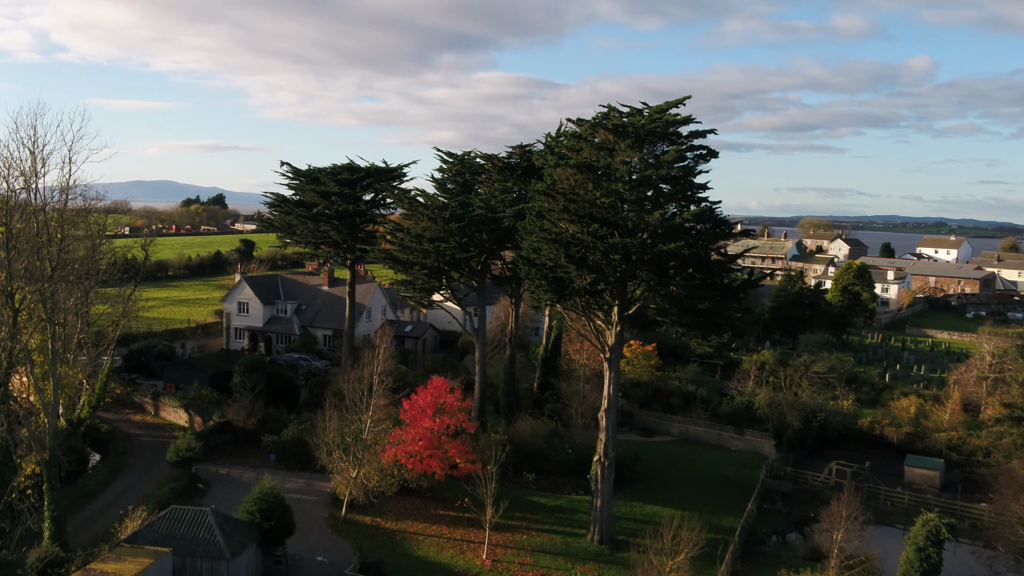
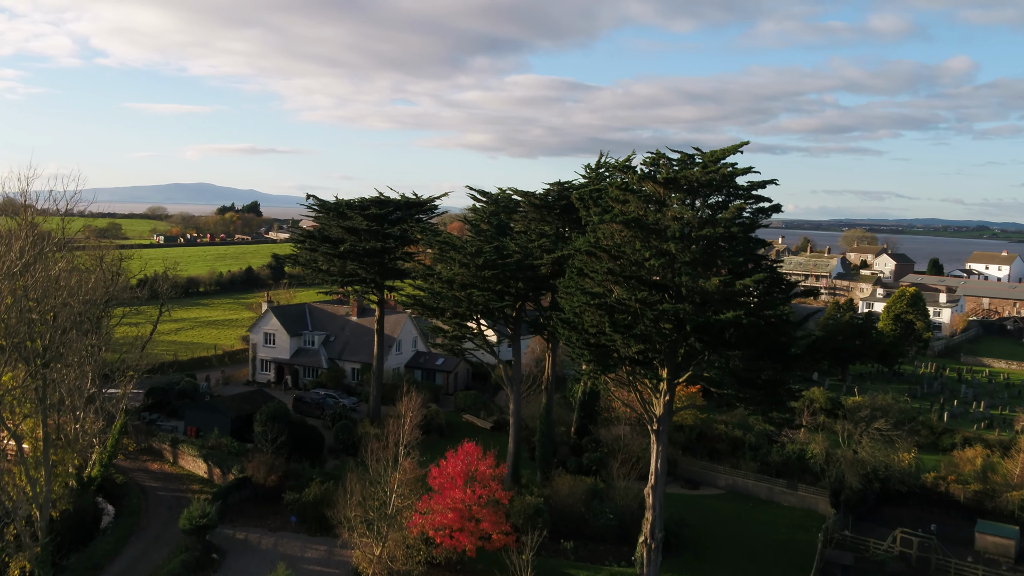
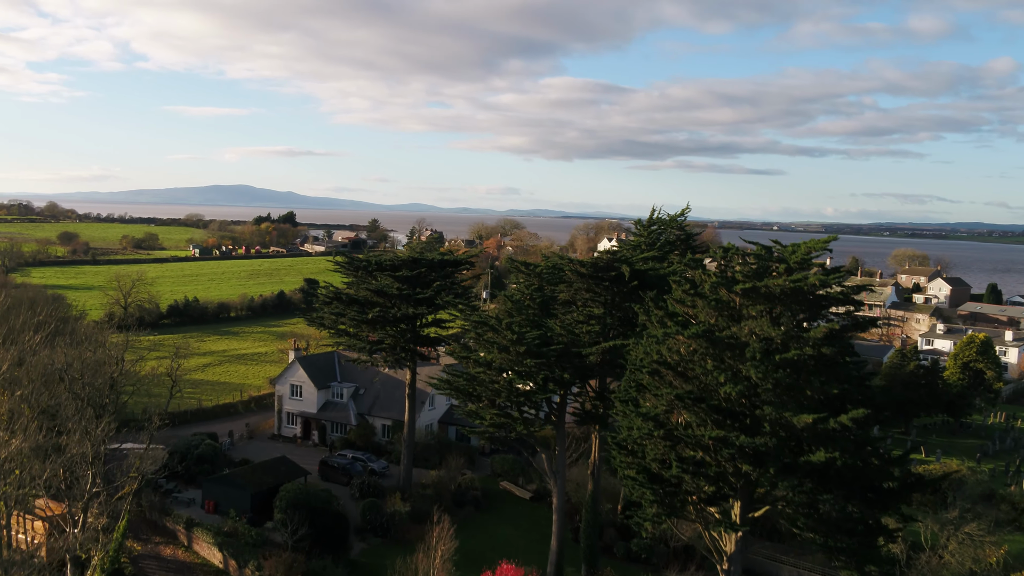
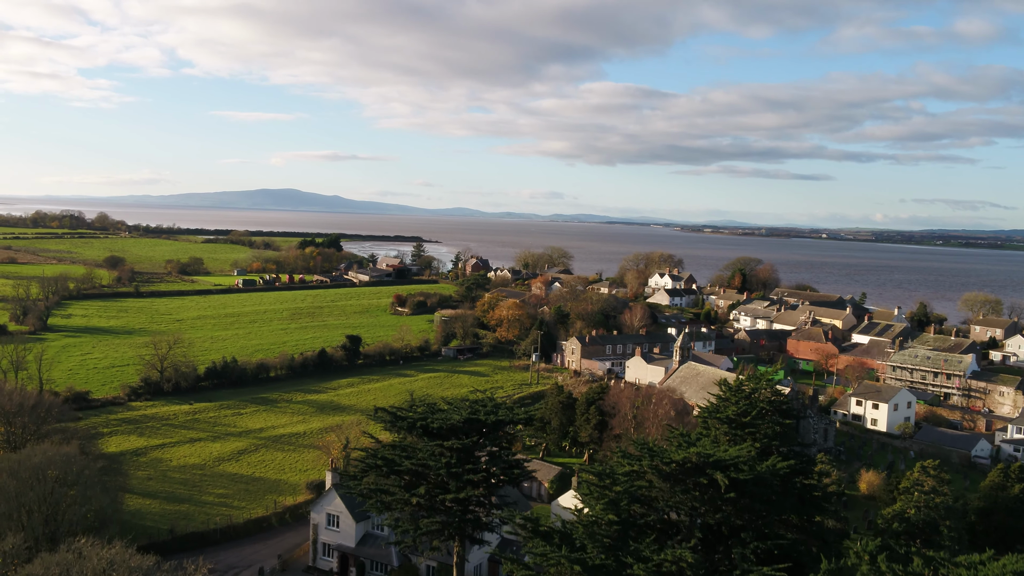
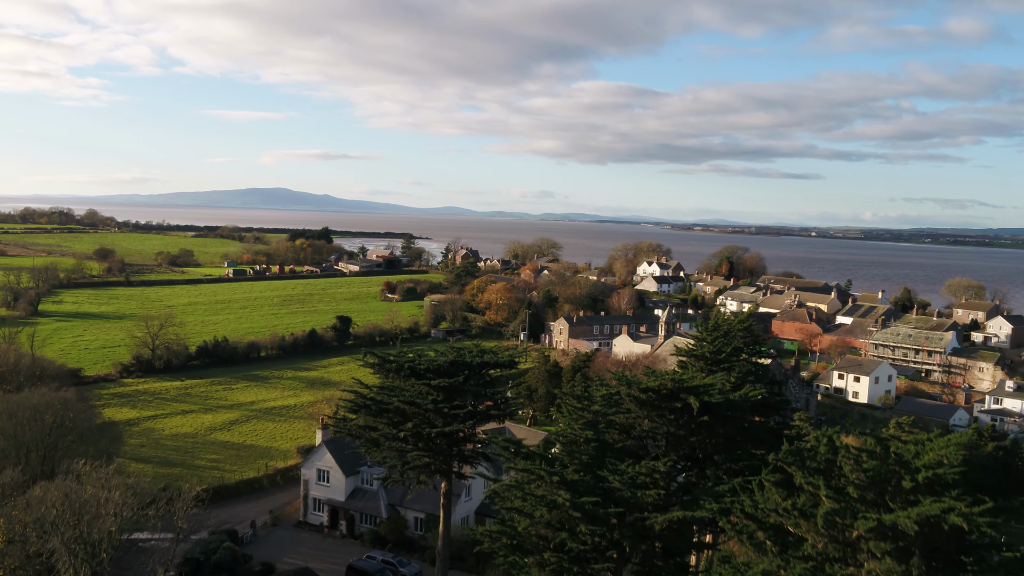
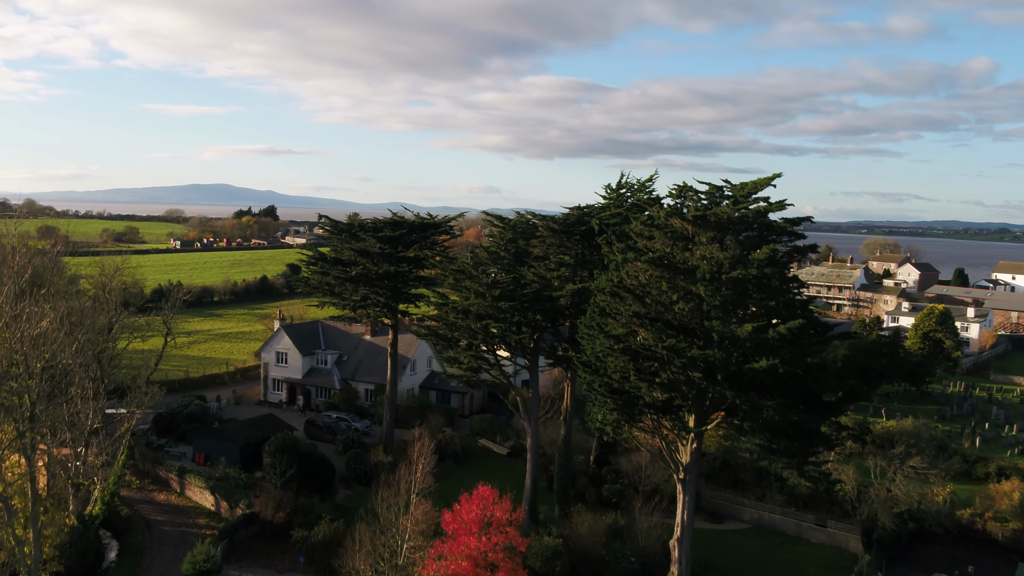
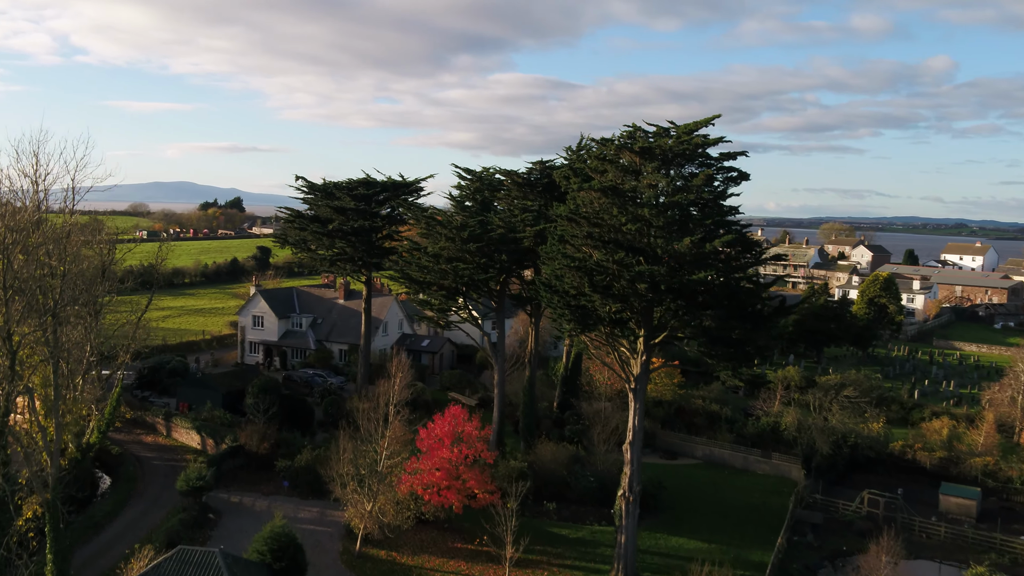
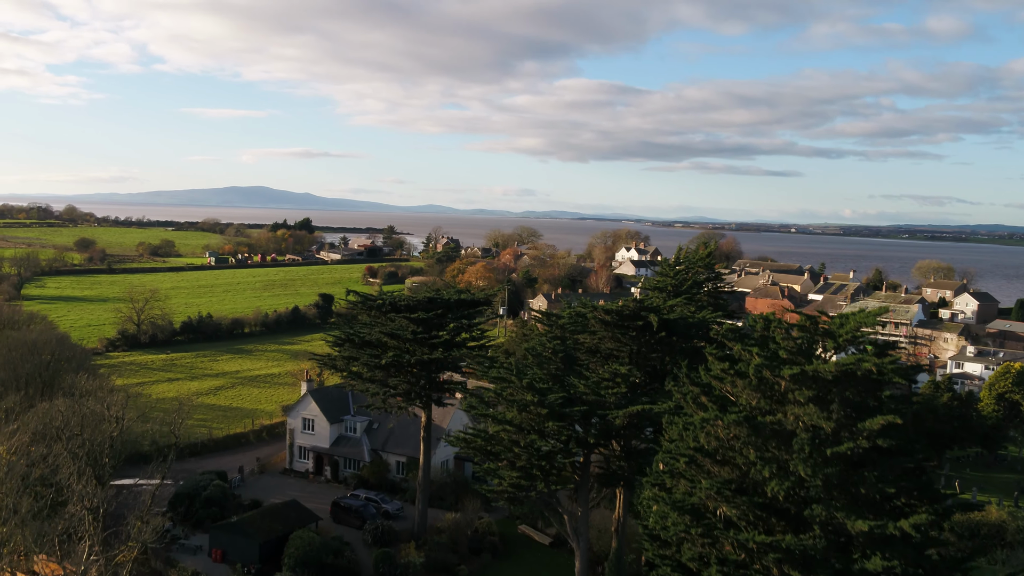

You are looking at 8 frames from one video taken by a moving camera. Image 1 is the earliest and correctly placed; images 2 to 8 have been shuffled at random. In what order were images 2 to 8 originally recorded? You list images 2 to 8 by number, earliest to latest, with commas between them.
7, 2, 6, 3, 8, 5, 4
